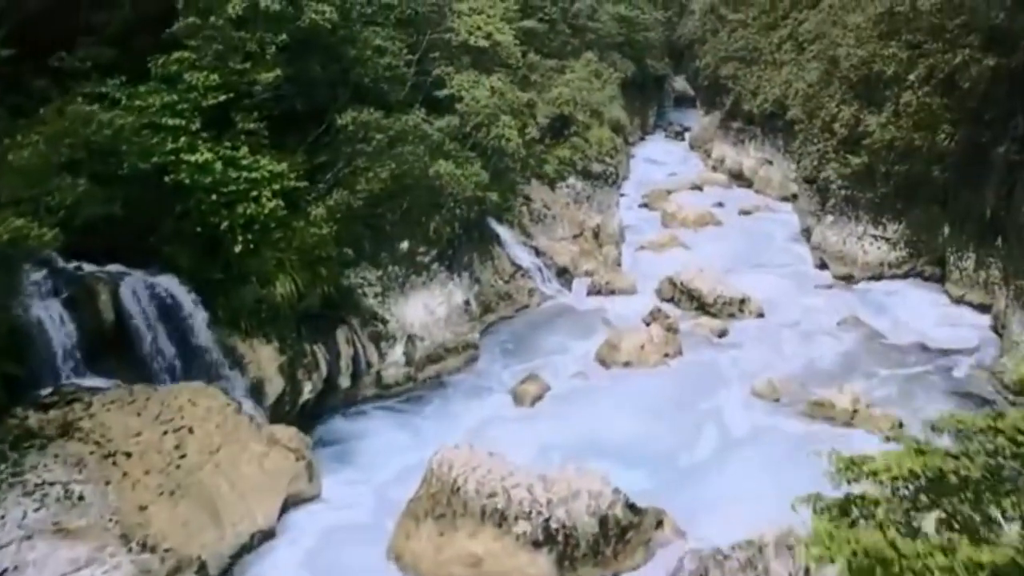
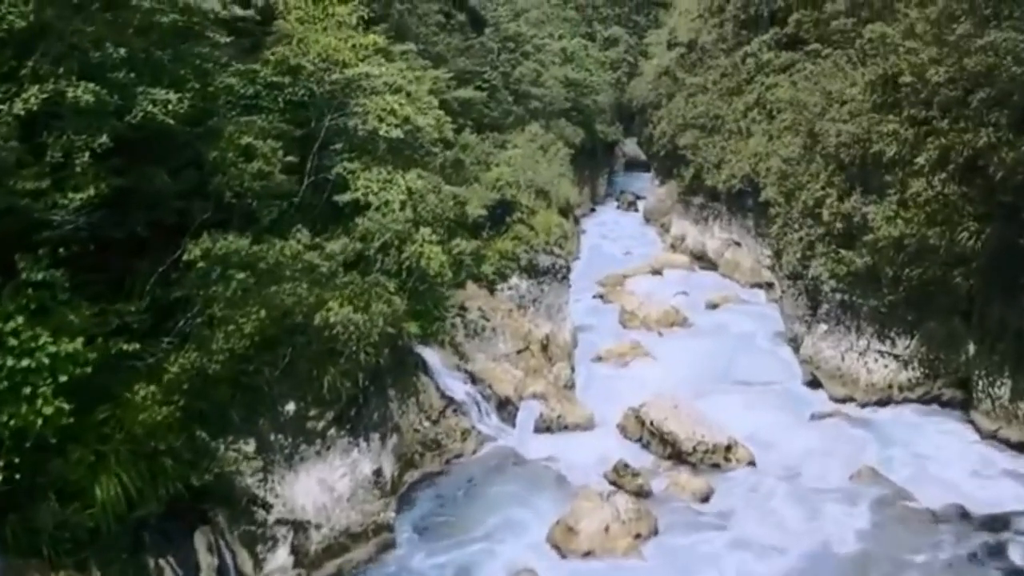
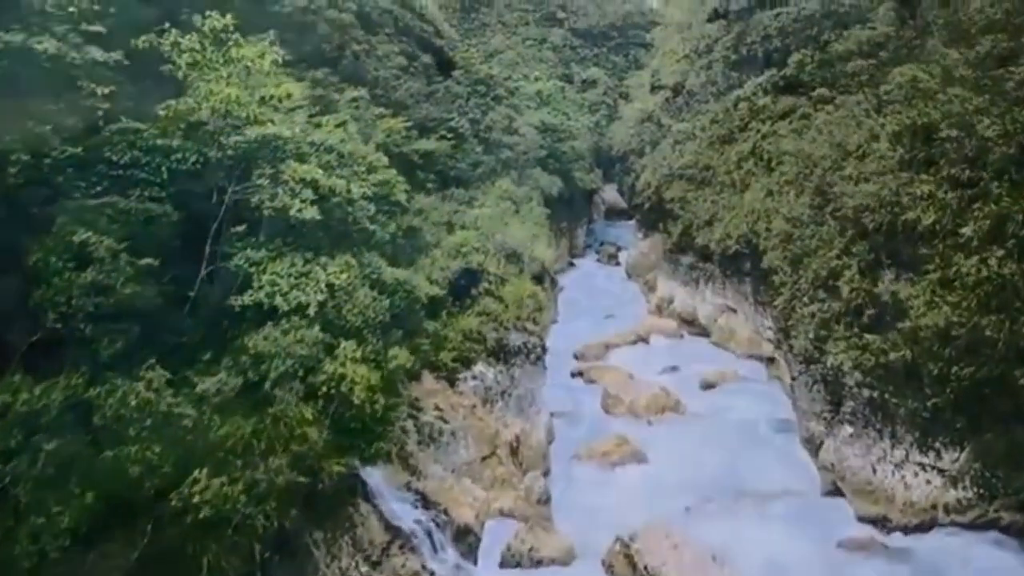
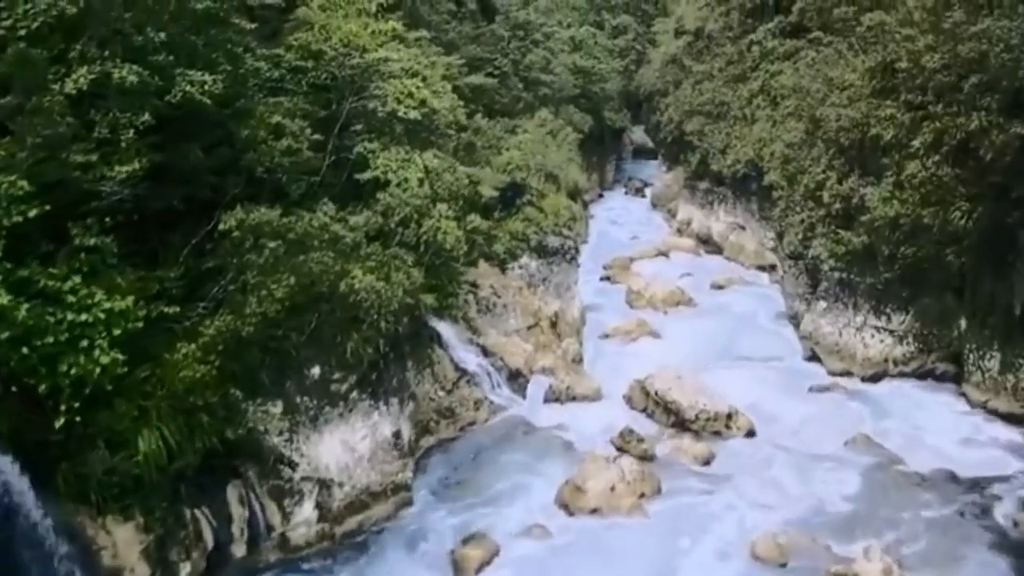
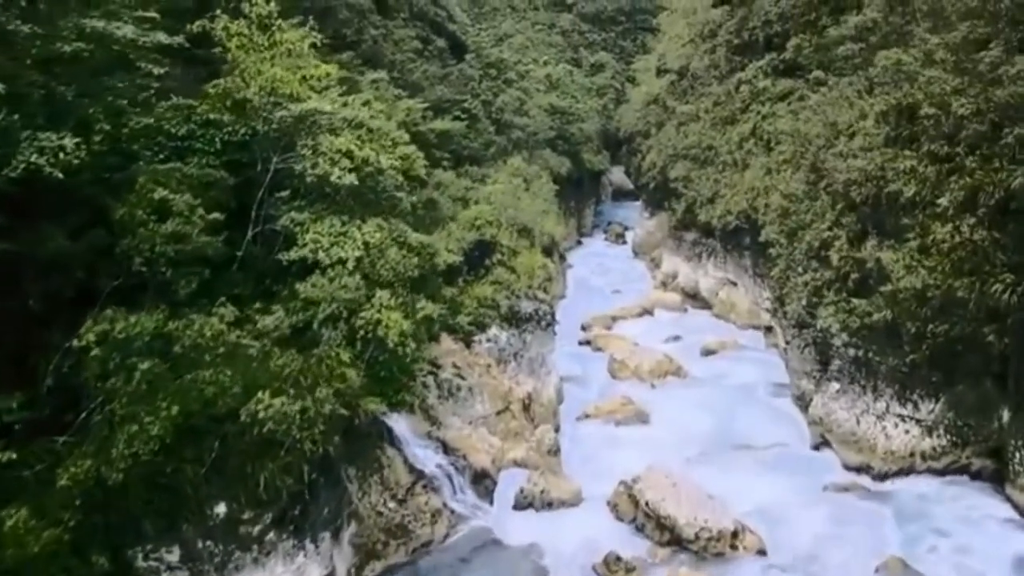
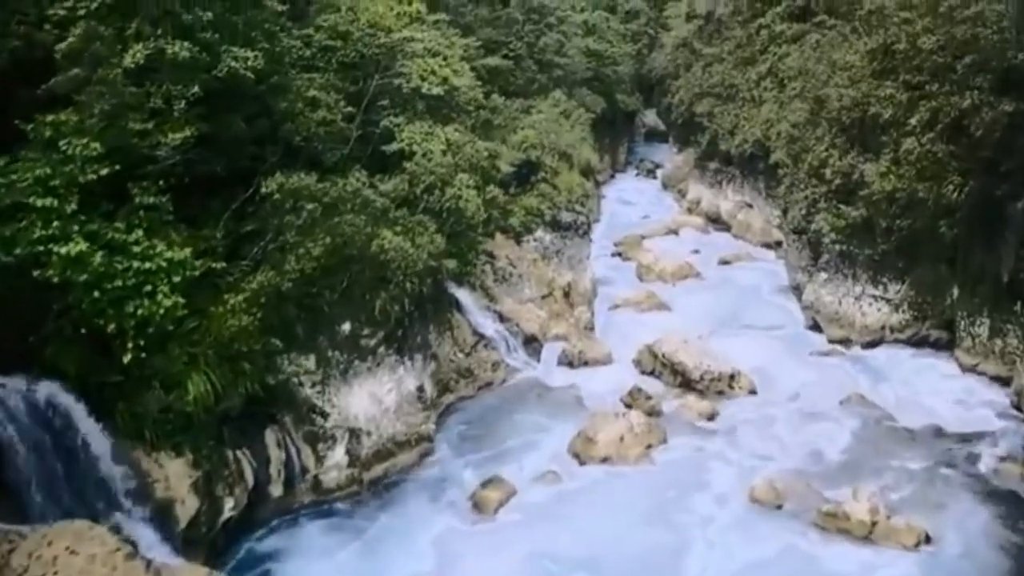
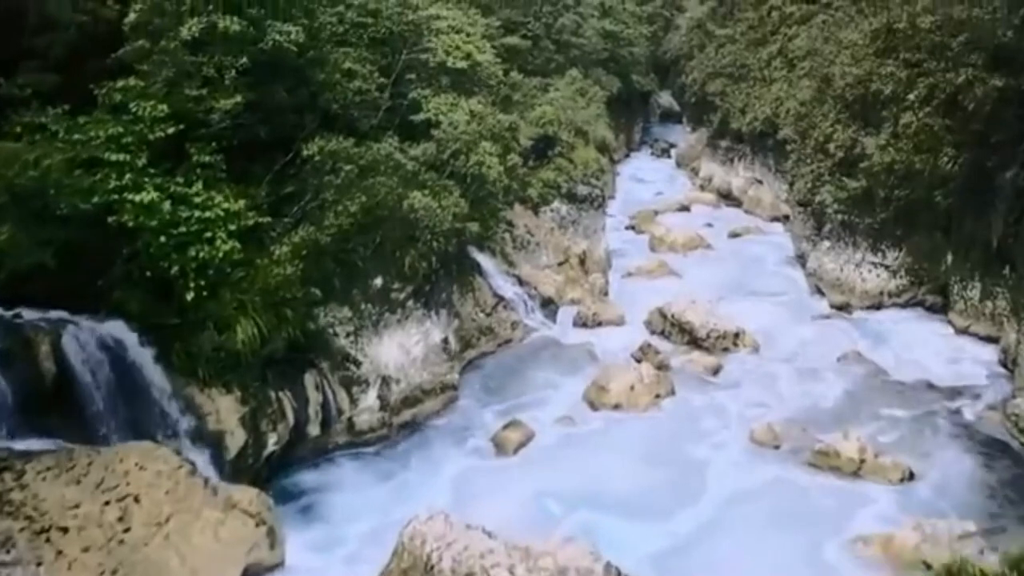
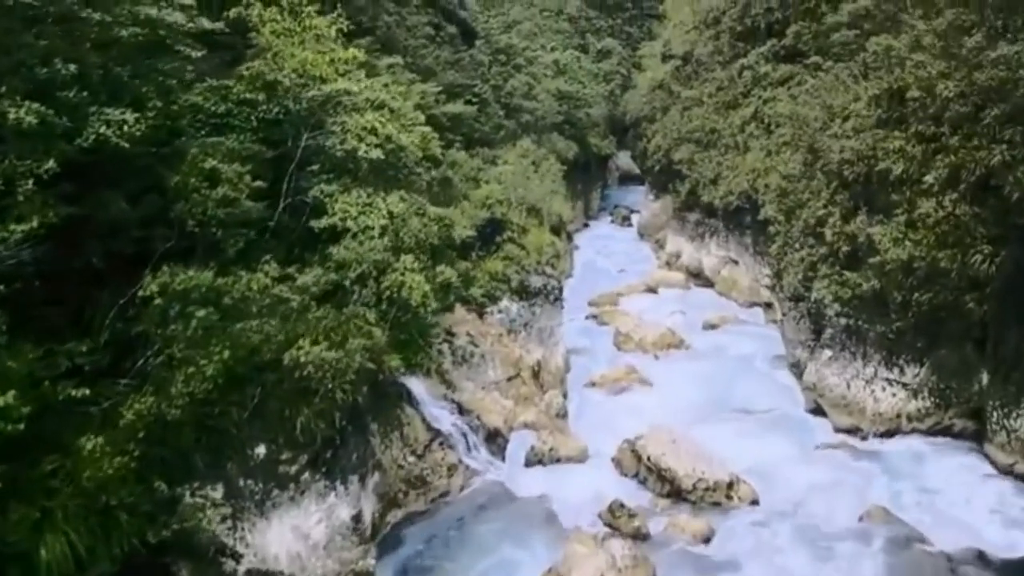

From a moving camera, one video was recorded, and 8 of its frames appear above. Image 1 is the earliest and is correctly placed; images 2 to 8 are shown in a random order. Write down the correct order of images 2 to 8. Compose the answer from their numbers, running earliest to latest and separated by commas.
7, 6, 4, 2, 8, 5, 3
